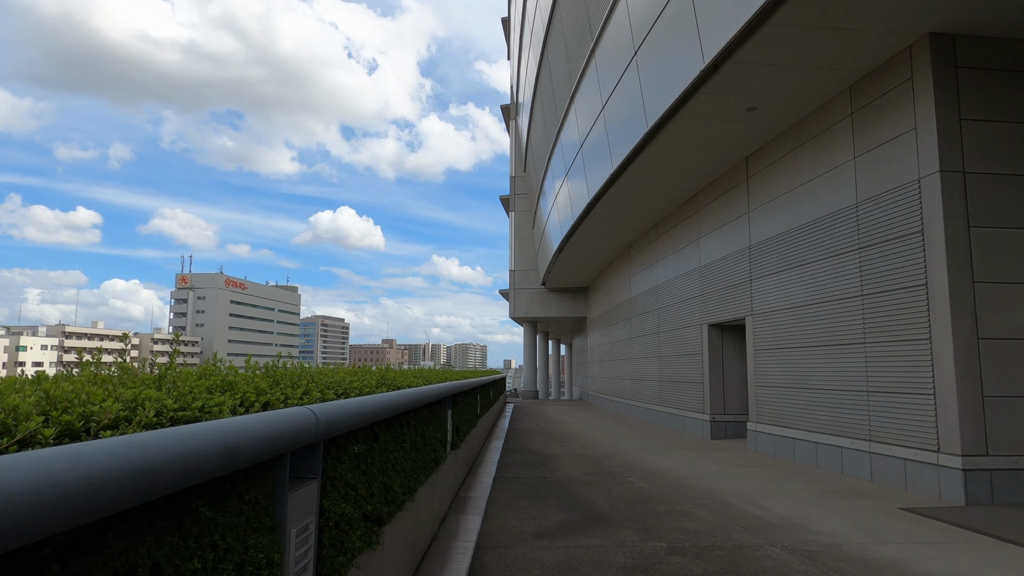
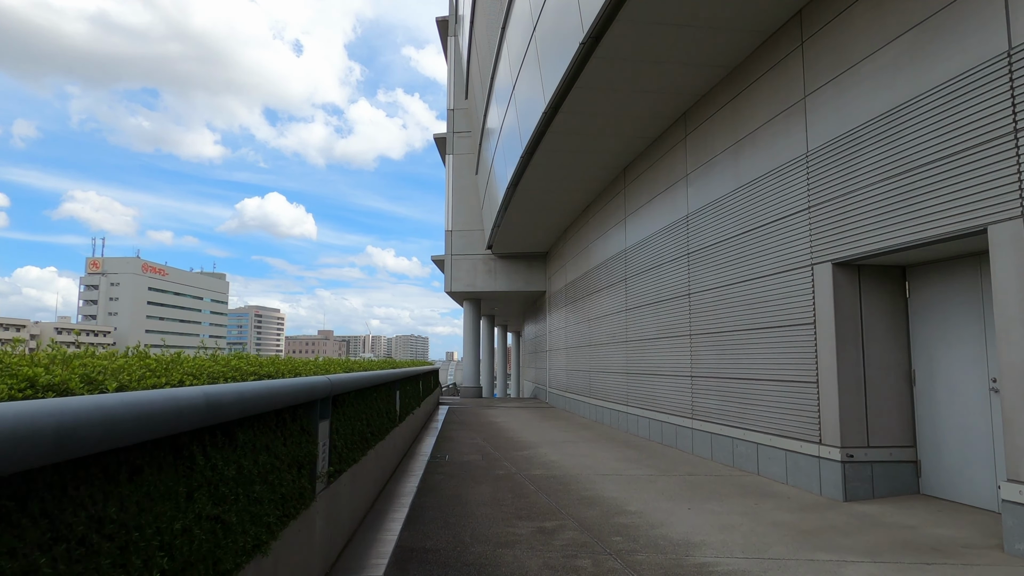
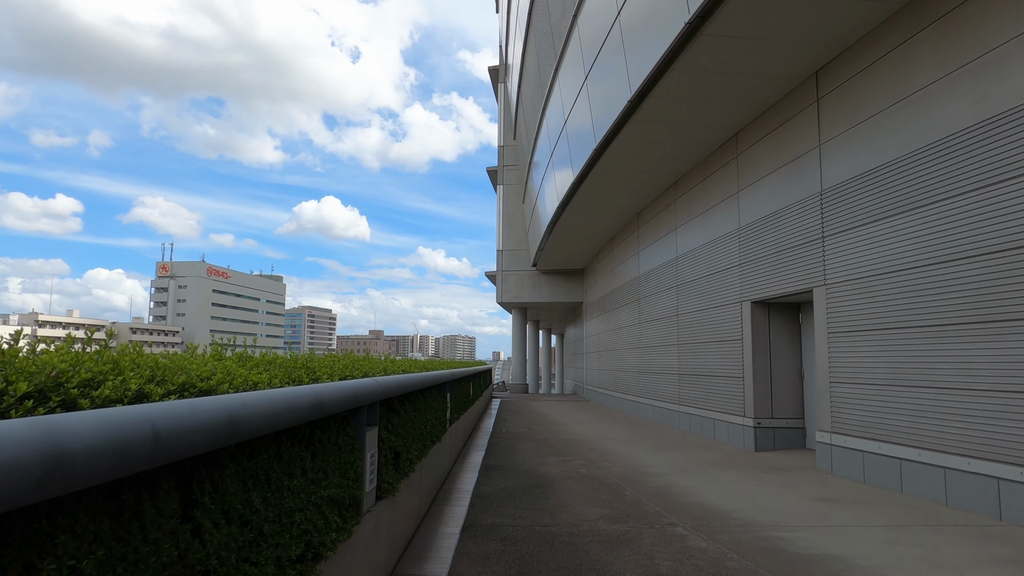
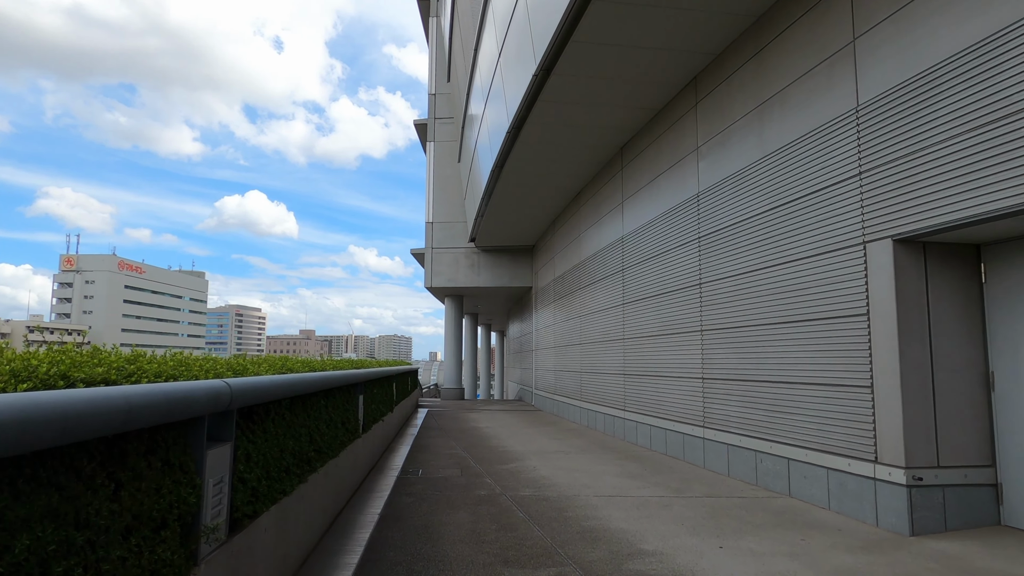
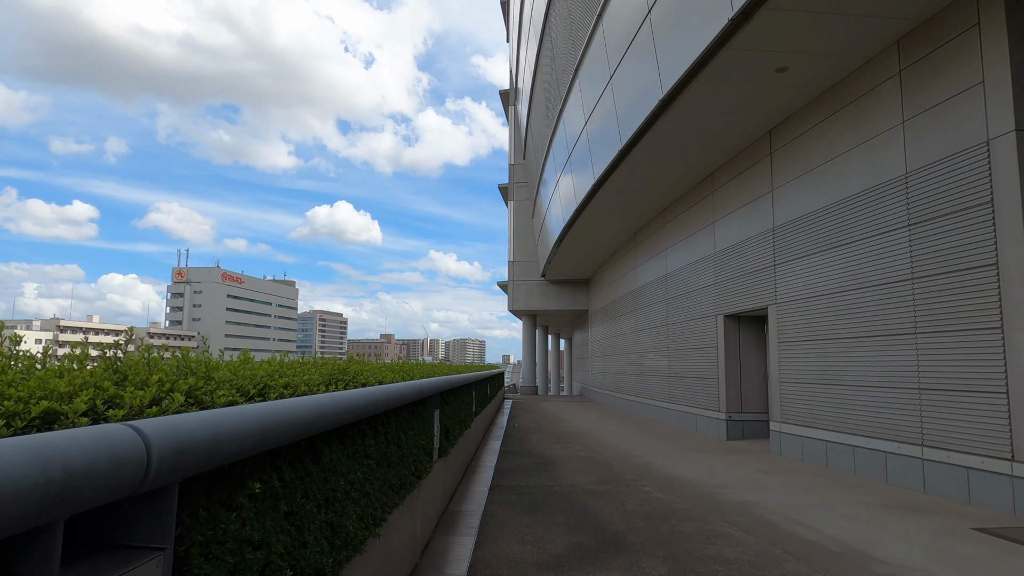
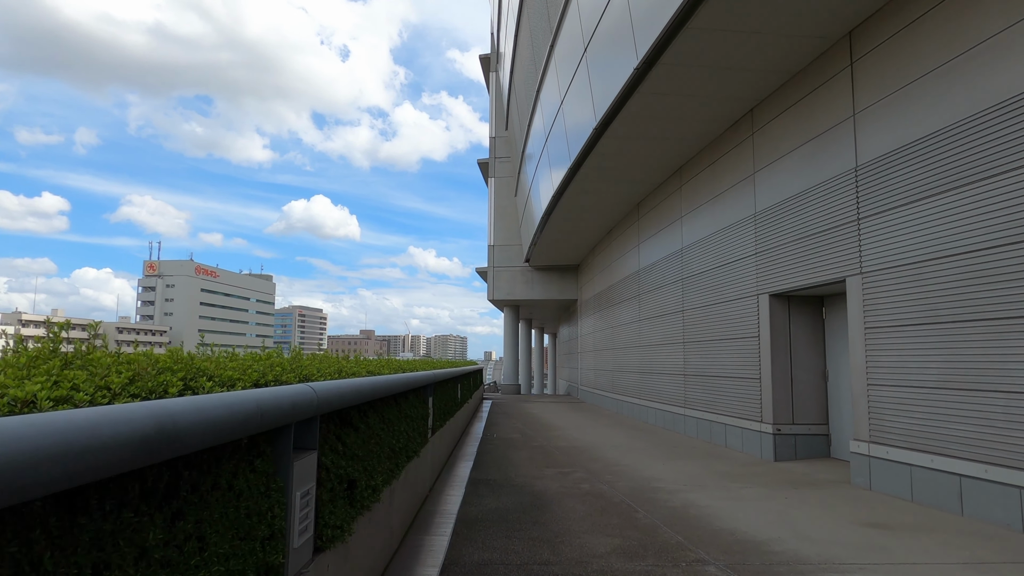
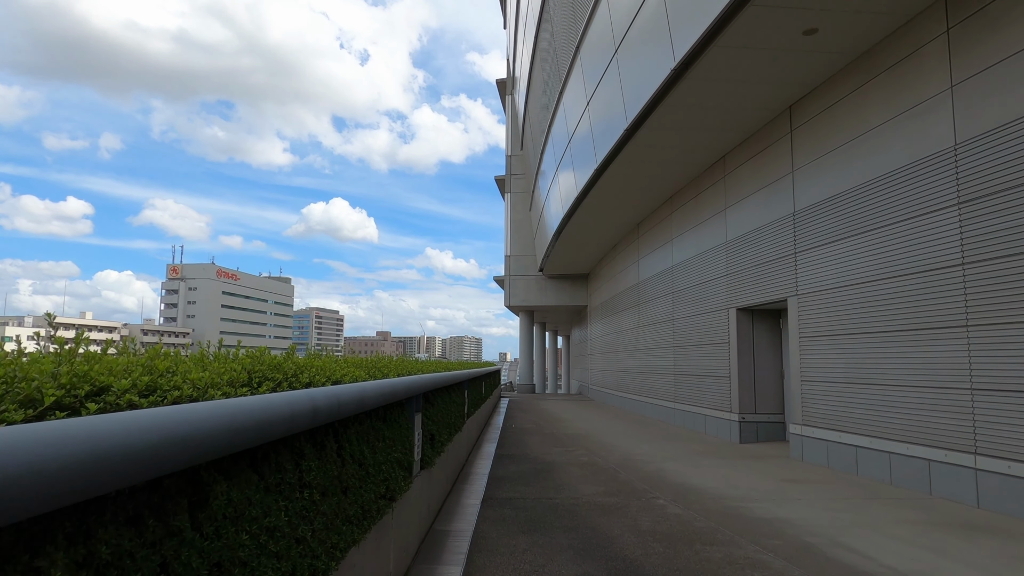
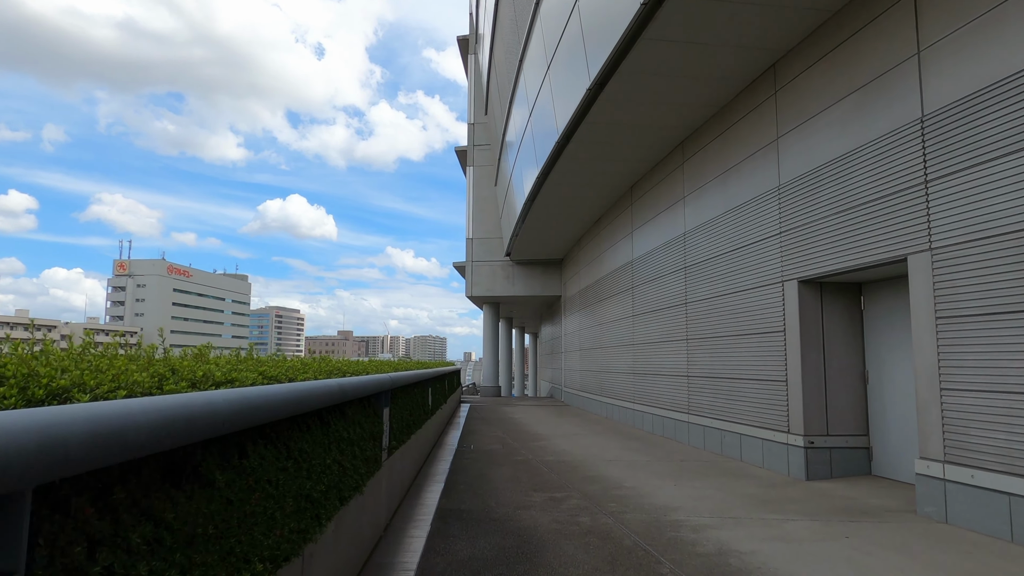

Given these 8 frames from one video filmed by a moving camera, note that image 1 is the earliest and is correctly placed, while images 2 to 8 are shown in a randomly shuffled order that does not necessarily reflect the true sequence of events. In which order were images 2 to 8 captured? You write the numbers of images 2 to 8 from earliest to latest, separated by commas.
5, 7, 3, 6, 8, 2, 4
